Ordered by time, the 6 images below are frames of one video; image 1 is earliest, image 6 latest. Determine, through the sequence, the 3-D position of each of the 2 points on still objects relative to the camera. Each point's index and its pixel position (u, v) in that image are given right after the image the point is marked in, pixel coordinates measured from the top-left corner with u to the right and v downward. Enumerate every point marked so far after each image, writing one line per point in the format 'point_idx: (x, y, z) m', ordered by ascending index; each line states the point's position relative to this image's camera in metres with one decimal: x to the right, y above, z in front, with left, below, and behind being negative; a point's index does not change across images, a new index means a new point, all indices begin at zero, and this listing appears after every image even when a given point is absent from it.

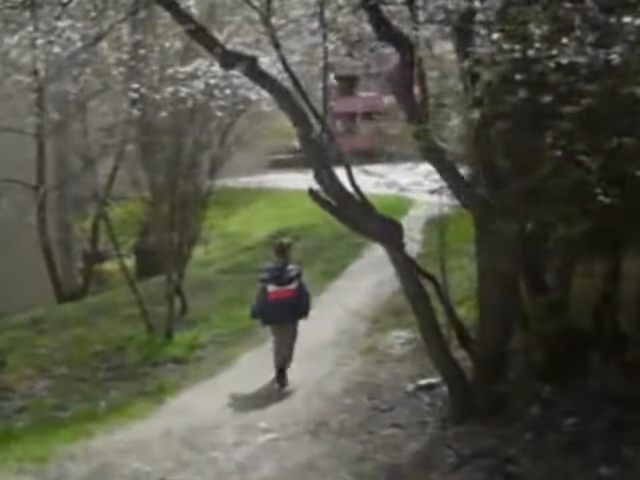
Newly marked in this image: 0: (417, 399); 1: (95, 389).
0: (+0.9, -1.4, +13.0) m
1: (-2.4, -1.6, +15.5) m
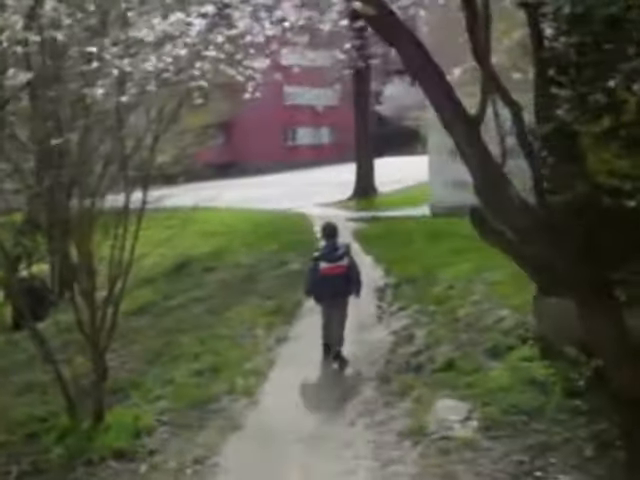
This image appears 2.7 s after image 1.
0: (+1.3, -1.6, +8.2) m
1: (-2.2, -1.9, +10.4) m
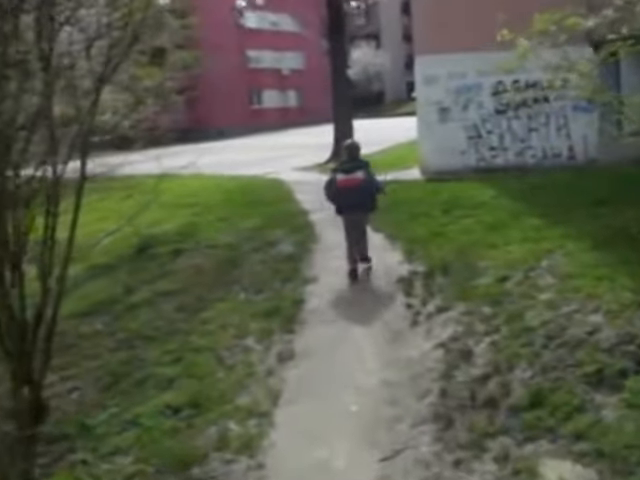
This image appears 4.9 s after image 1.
0: (+1.7, -1.6, +4.5) m
1: (-1.9, -1.9, +6.5) m
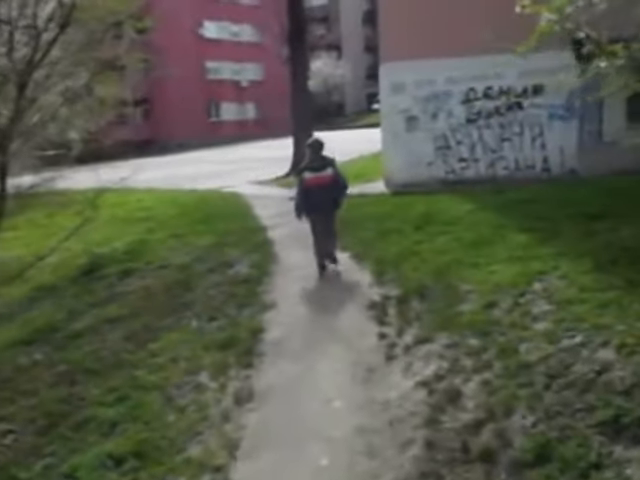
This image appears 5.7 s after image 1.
0: (+1.6, -1.7, +3.0) m
1: (-2.0, -2.1, +5.0) m
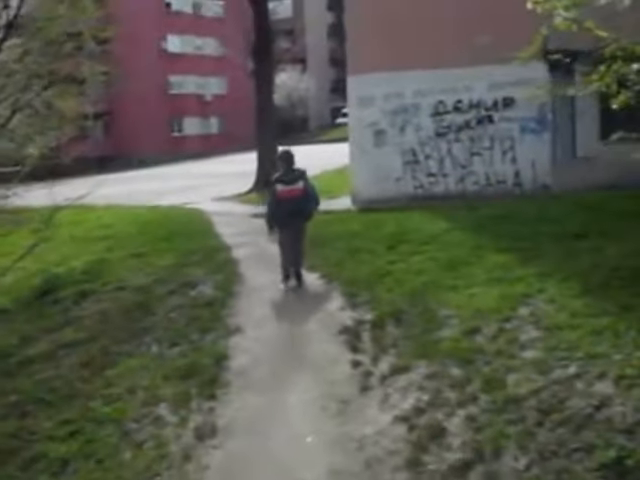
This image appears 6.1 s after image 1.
0: (+1.6, -1.7, +2.3) m
1: (-2.1, -2.1, +4.2) m
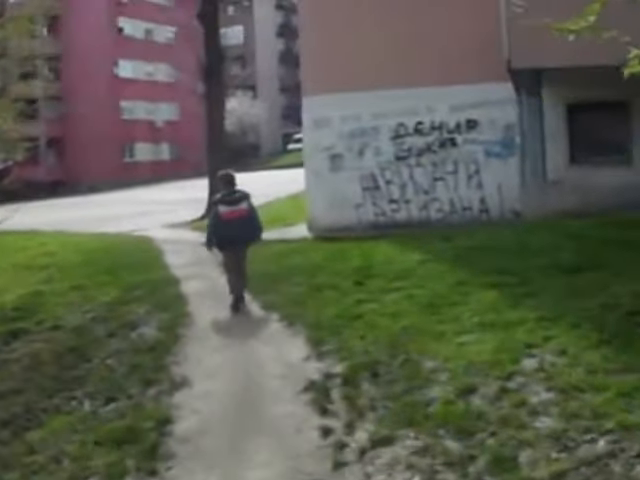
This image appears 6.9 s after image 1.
0: (+1.6, -1.8, +0.6) m
1: (-2.1, -2.3, +2.4) m
